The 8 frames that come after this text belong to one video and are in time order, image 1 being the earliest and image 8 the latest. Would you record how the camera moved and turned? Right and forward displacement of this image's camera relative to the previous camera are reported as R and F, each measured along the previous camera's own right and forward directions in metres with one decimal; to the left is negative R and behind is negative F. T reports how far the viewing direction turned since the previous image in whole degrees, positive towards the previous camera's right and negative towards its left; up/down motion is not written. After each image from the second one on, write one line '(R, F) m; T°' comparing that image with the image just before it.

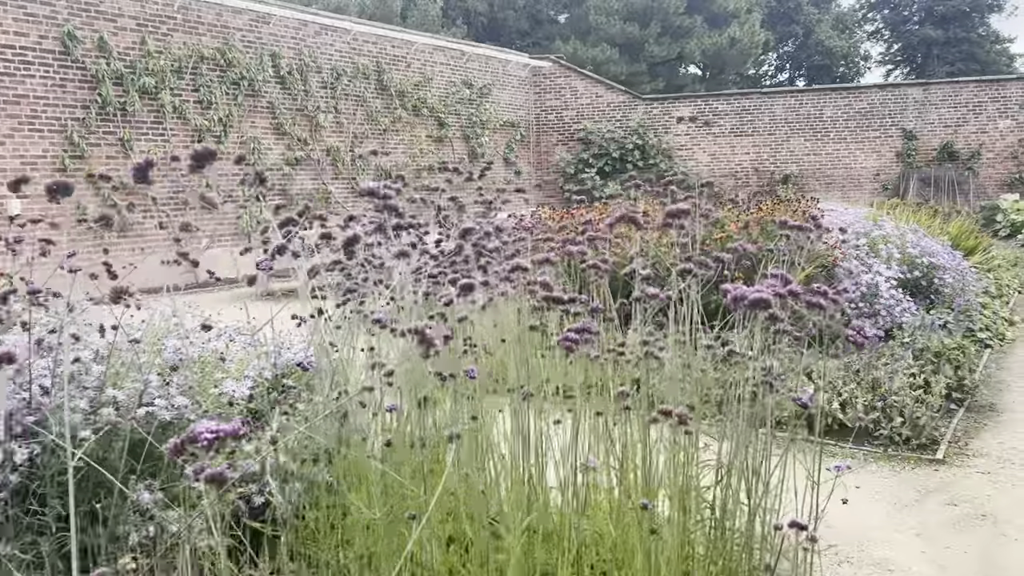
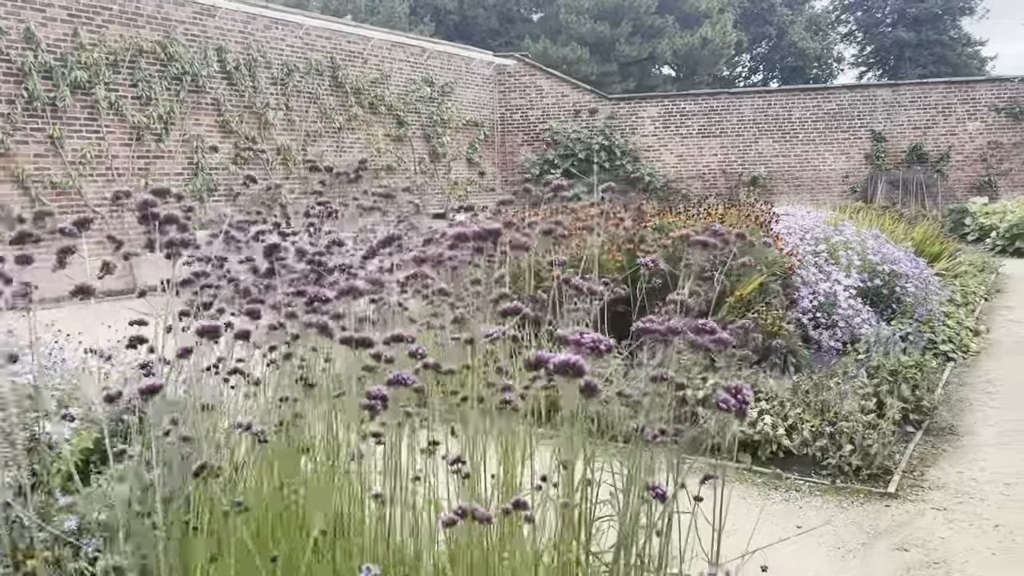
(+0.3, +0.4) m; +1°
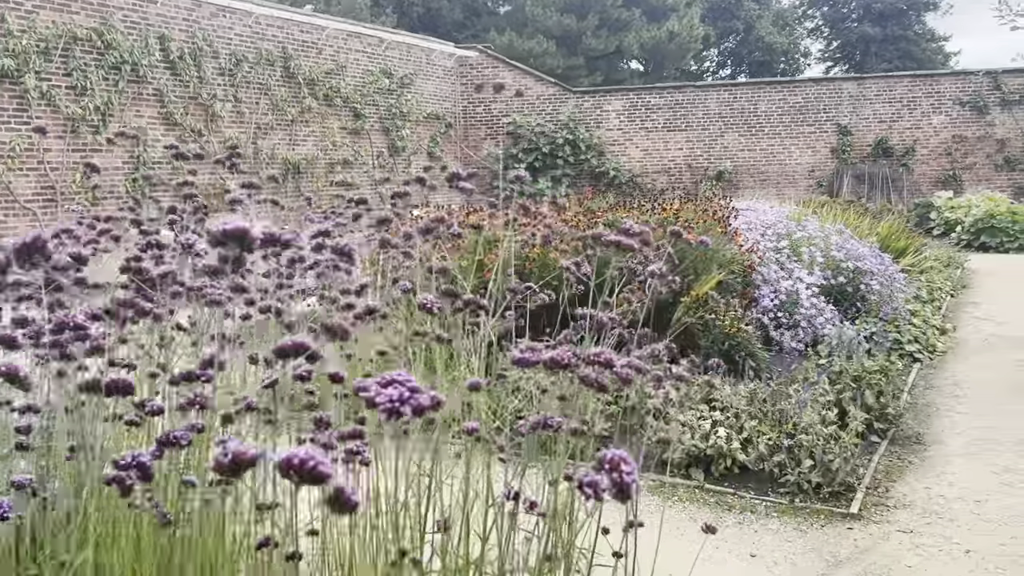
(+0.2, +0.3) m; +2°
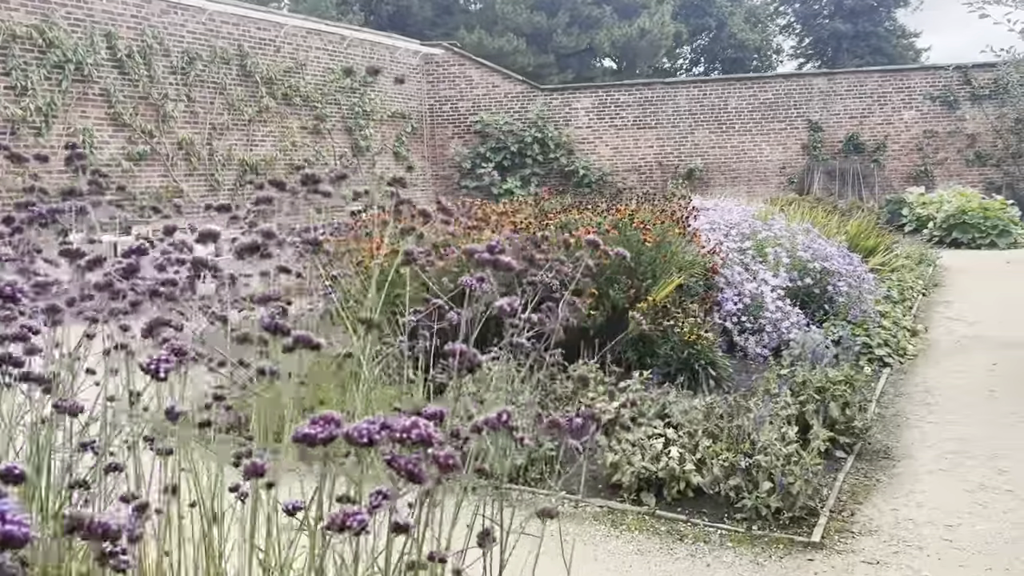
(+0.2, +0.3) m; +1°
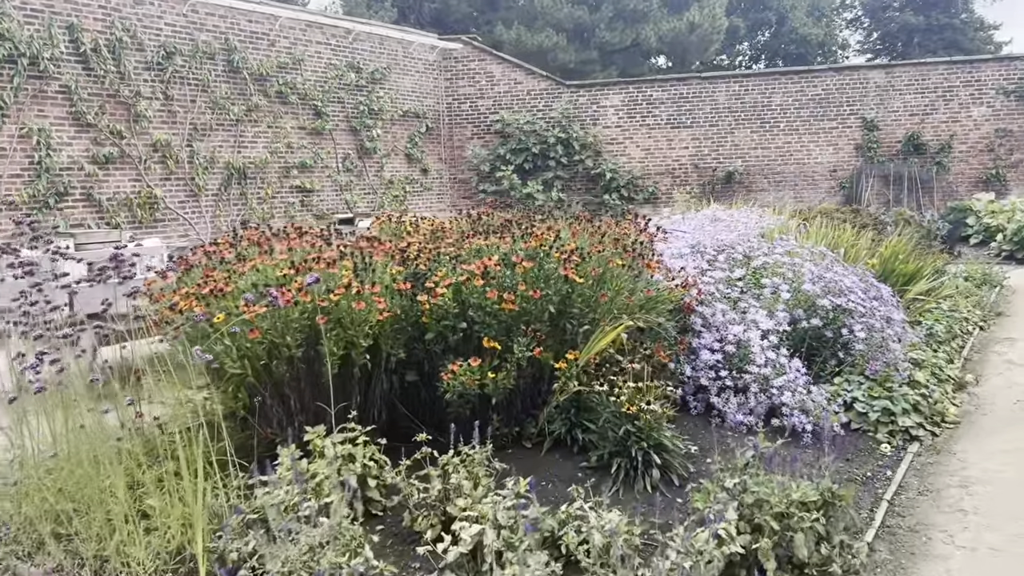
(+0.7, +1.1) m; -4°
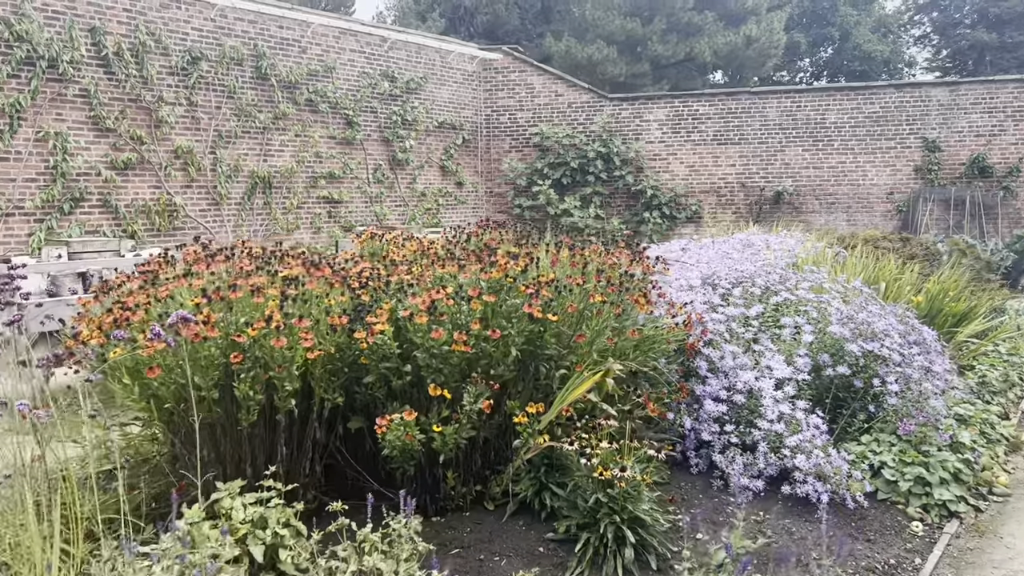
(+0.3, +0.5) m; -4°
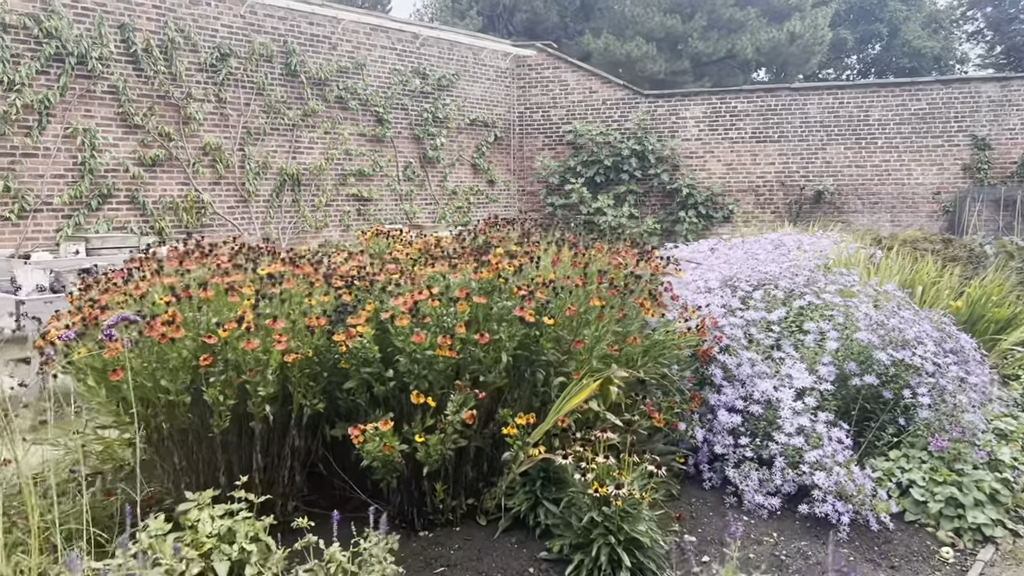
(+0.2, +0.2) m; -3°
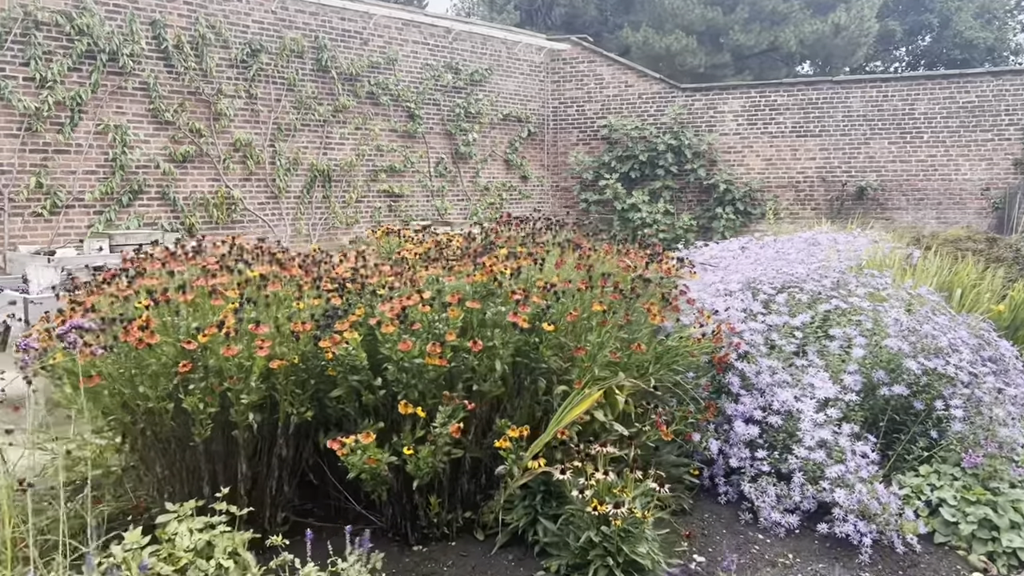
(+0.1, +0.1) m; -3°
